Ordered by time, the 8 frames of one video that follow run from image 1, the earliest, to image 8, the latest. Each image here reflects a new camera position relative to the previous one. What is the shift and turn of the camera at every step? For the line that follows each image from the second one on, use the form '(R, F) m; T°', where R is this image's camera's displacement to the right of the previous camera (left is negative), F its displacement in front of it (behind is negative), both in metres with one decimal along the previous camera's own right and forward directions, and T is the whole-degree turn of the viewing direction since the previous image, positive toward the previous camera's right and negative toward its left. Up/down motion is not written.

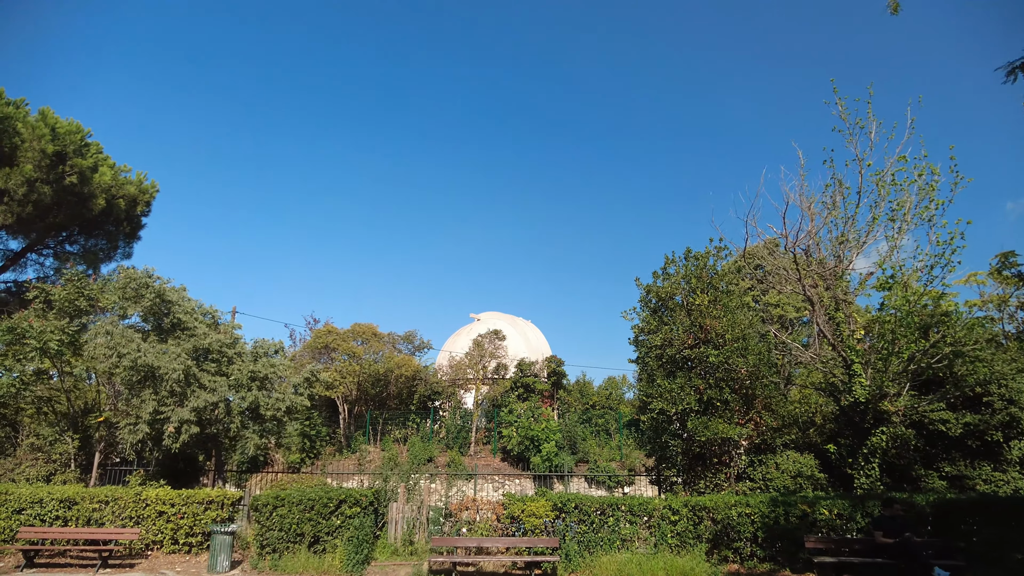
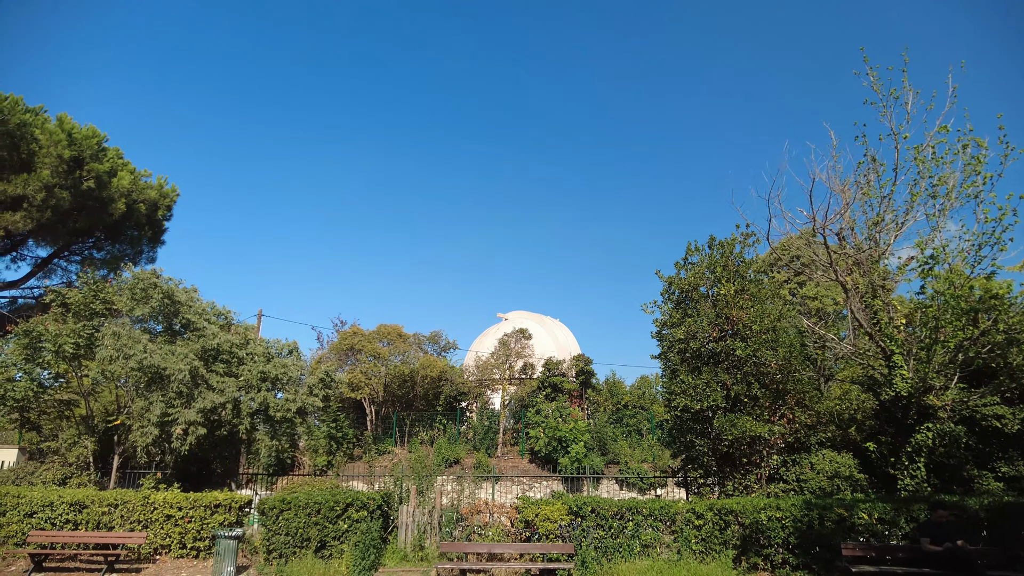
(+0.4, +0.5) m; -3°
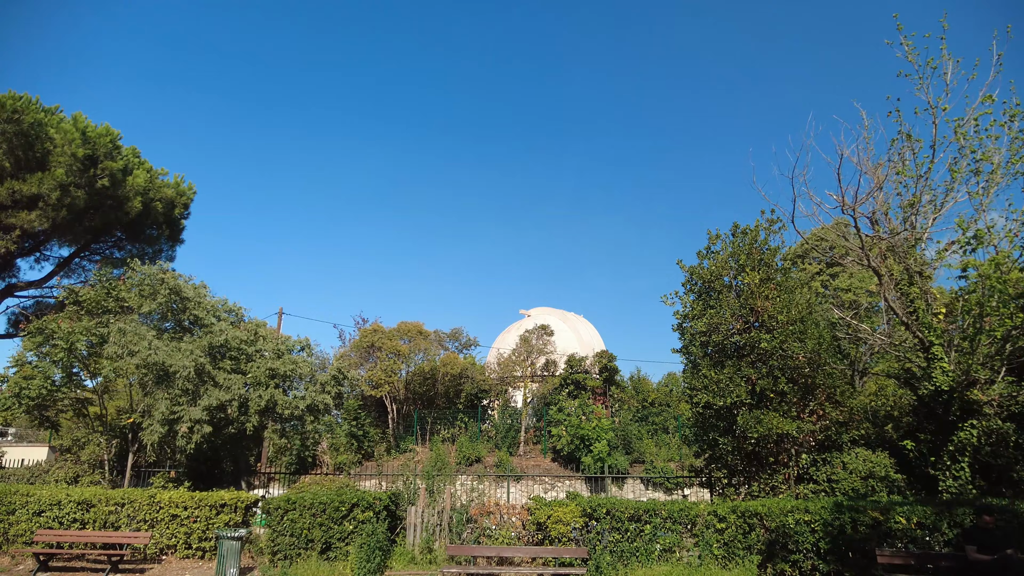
(+0.3, +0.4) m; -3°
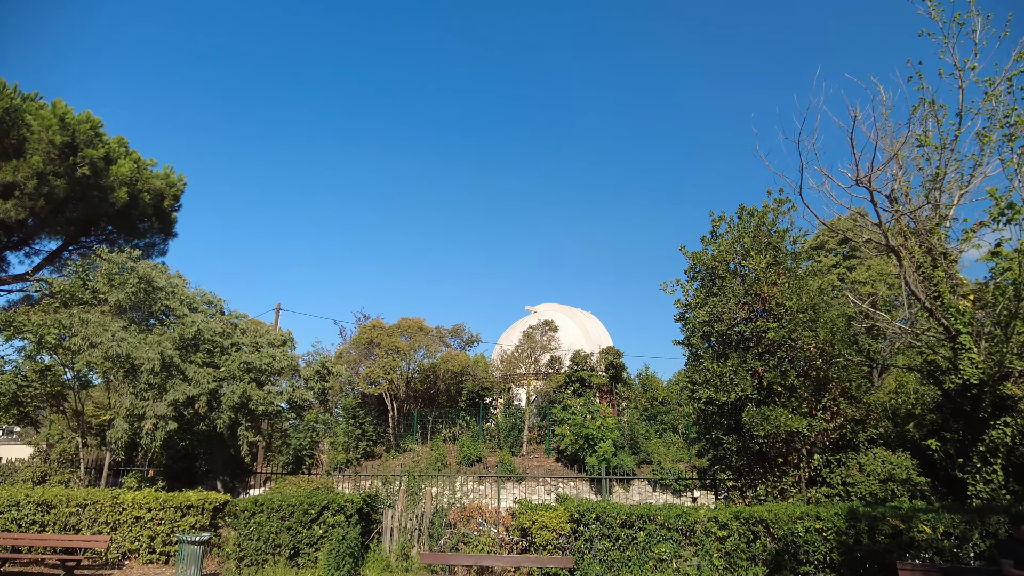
(+0.4, +0.8) m; -1°
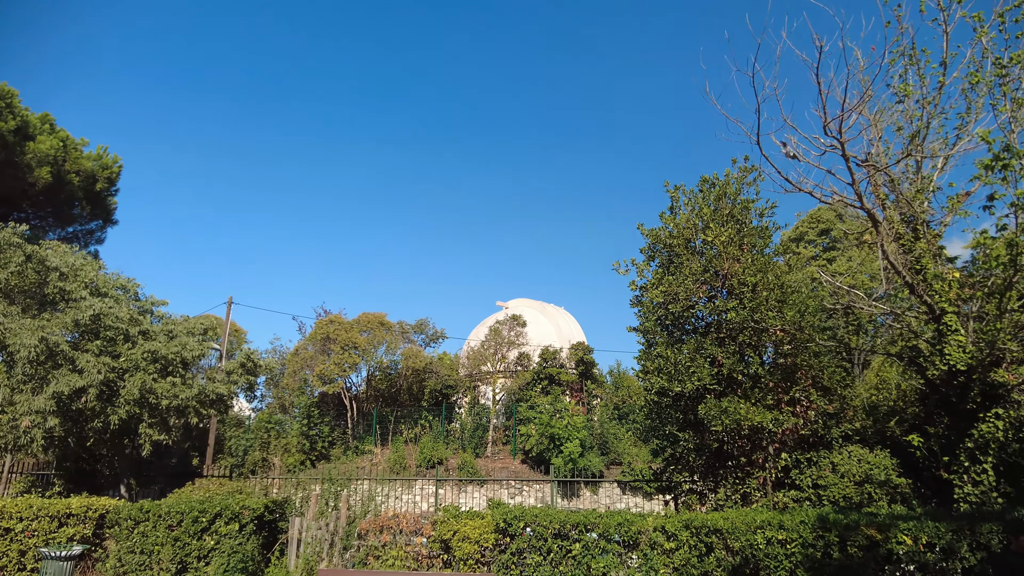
(+0.7, +1.1) m; +1°
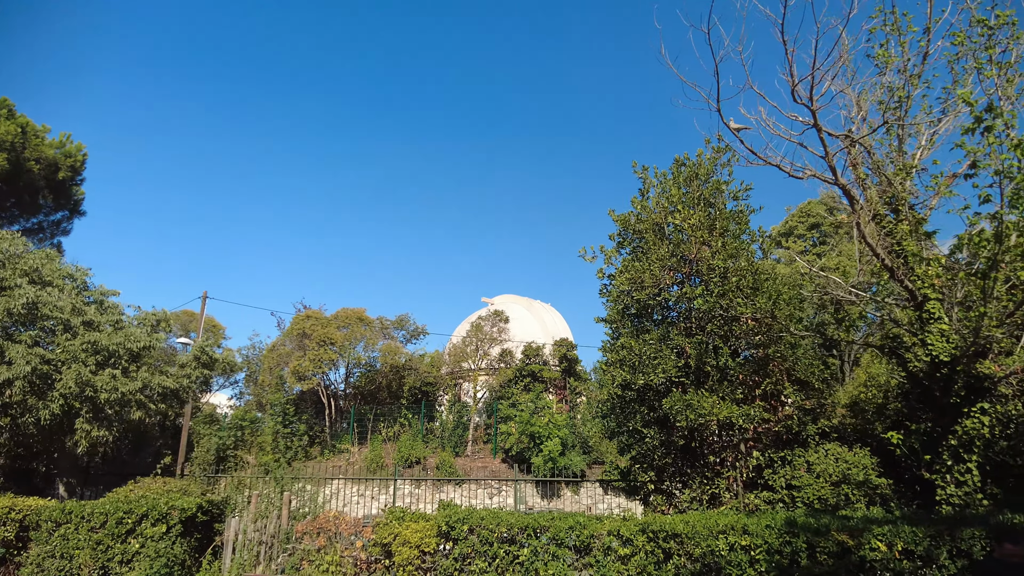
(+0.5, +0.5) m; 0°
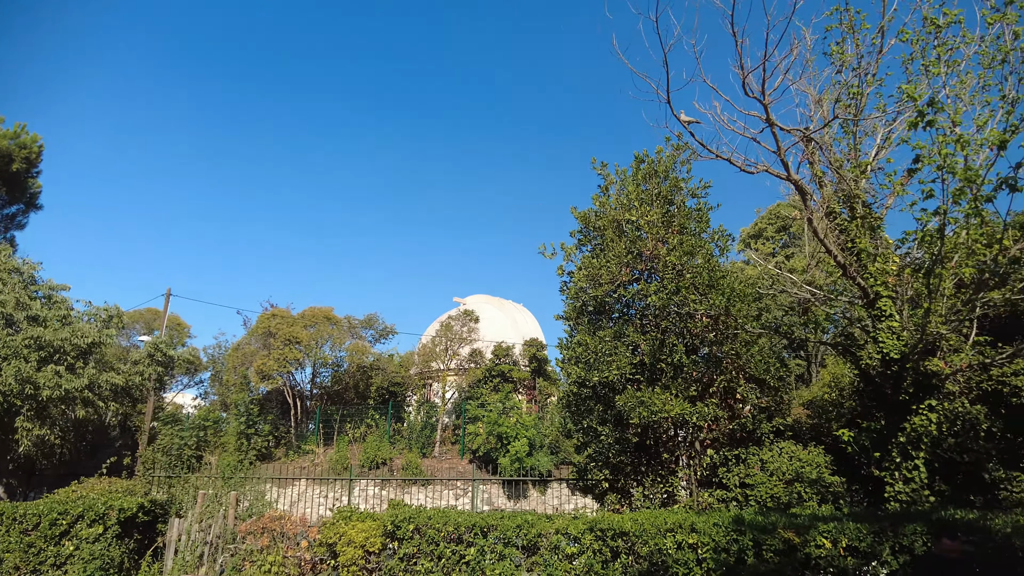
(+0.3, +0.1) m; +2°
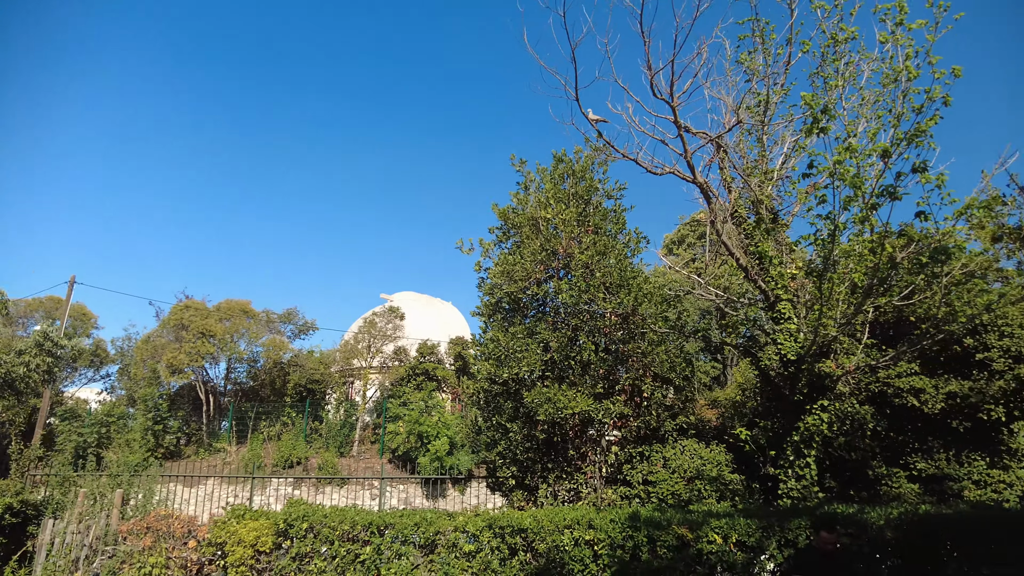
(+0.3, +0.1) m; +6°
